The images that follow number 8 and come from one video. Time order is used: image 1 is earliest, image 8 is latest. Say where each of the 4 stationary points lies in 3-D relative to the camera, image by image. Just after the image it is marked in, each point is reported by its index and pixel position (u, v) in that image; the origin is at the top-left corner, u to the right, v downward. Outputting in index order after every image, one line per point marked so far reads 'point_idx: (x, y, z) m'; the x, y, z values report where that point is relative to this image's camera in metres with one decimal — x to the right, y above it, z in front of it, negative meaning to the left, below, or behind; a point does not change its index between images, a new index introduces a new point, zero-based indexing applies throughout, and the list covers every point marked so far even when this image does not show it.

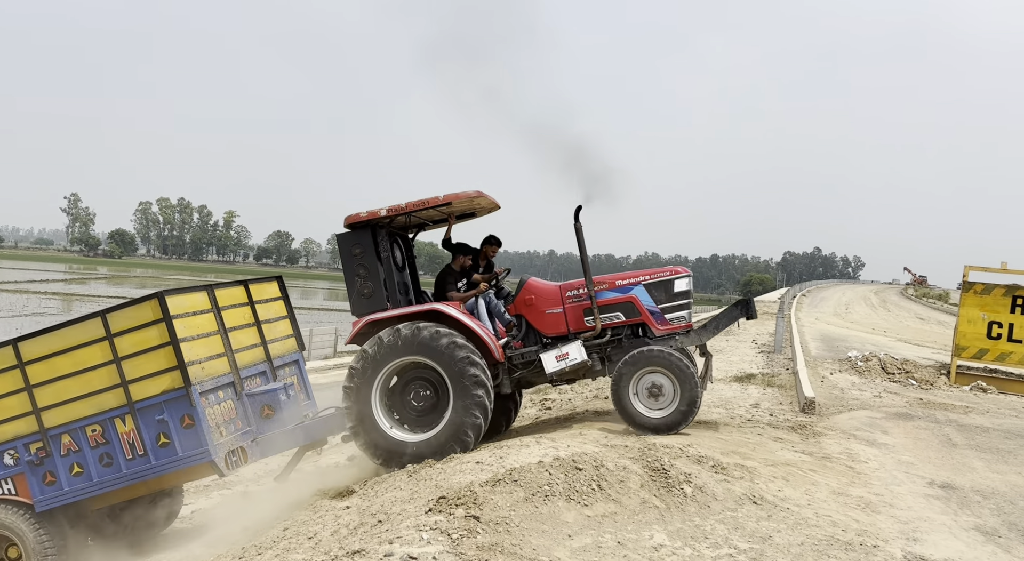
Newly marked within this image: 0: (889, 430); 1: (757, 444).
0: (+4.0, -1.6, +8.6) m
1: (+2.1, -1.4, +7.0) m
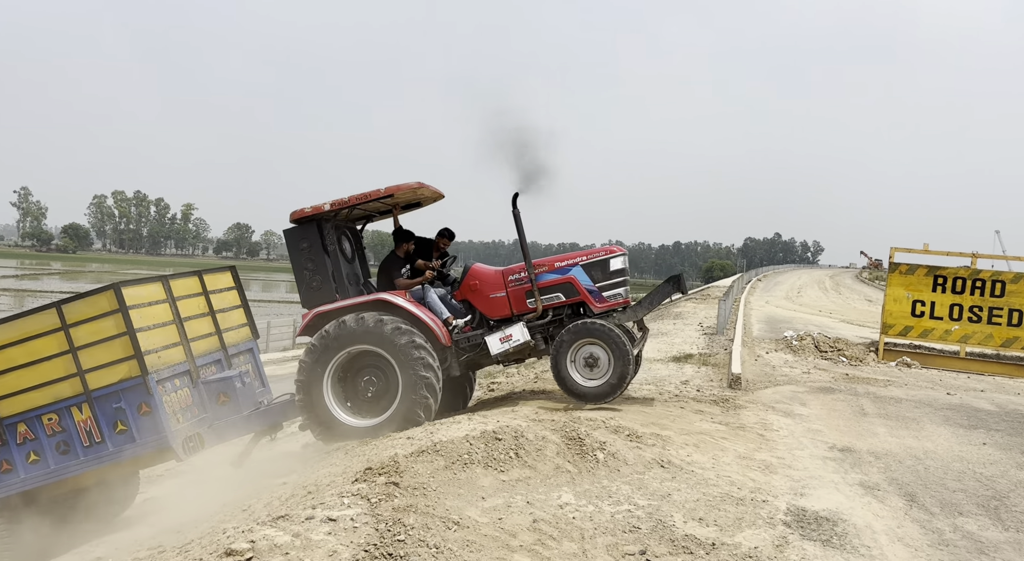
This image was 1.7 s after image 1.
0: (+3.4, -1.4, +9.1) m
1: (+1.5, -1.3, +7.4) m
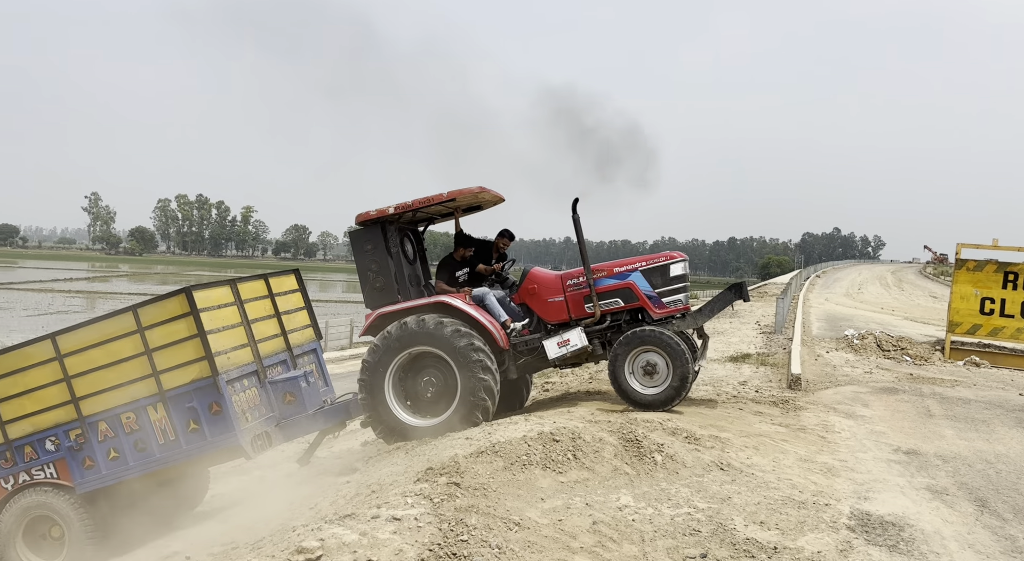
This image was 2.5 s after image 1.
0: (+4.0, -1.4, +8.9) m
1: (+2.1, -1.3, +7.3) m
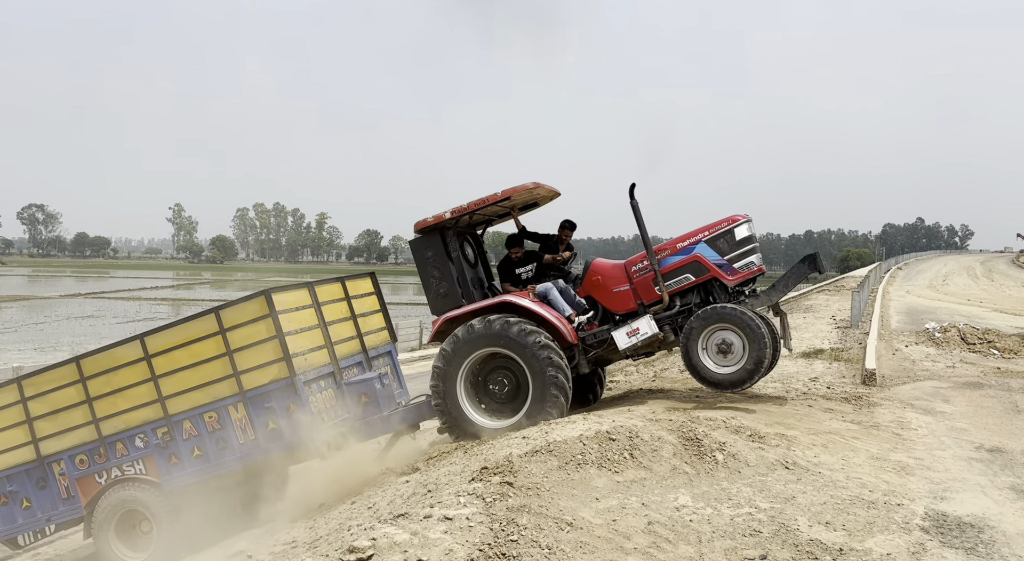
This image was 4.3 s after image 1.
0: (+4.7, -1.3, +8.5) m
1: (+2.6, -1.2, +7.1) m
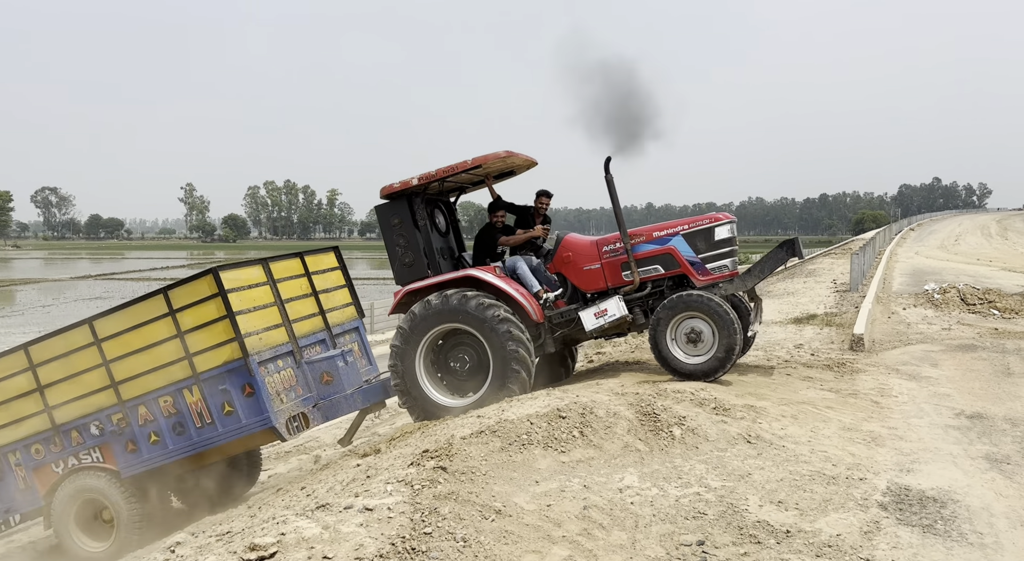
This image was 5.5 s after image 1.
0: (+4.4, -0.8, +8.1) m
1: (+2.3, -0.9, +6.8) m
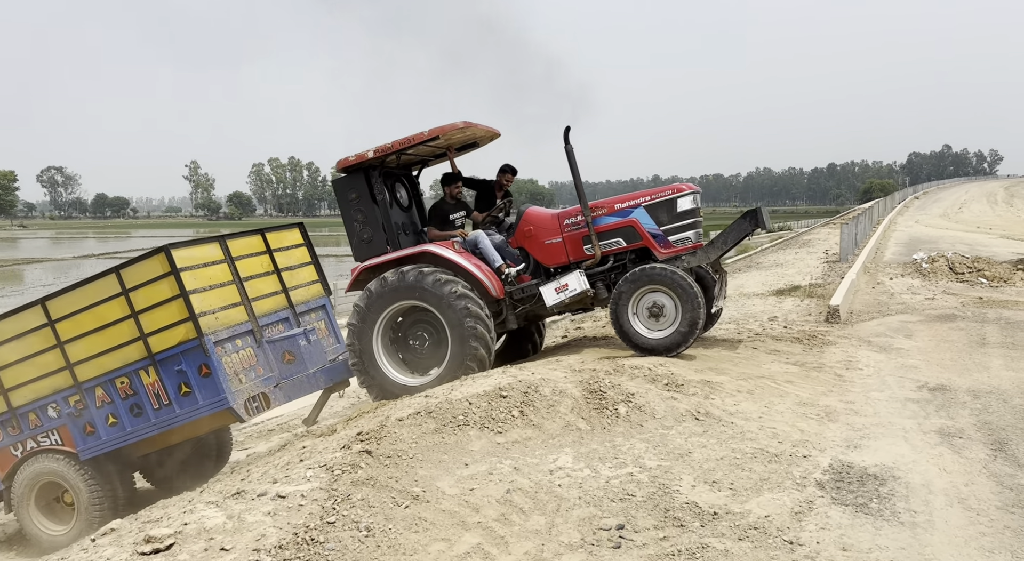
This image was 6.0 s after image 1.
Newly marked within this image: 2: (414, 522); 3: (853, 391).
0: (+4.0, -0.5, +7.9) m
1: (+1.9, -0.6, +6.6) m
2: (-0.4, -1.0, +3.5) m
3: (+2.5, -0.8, +5.7) m
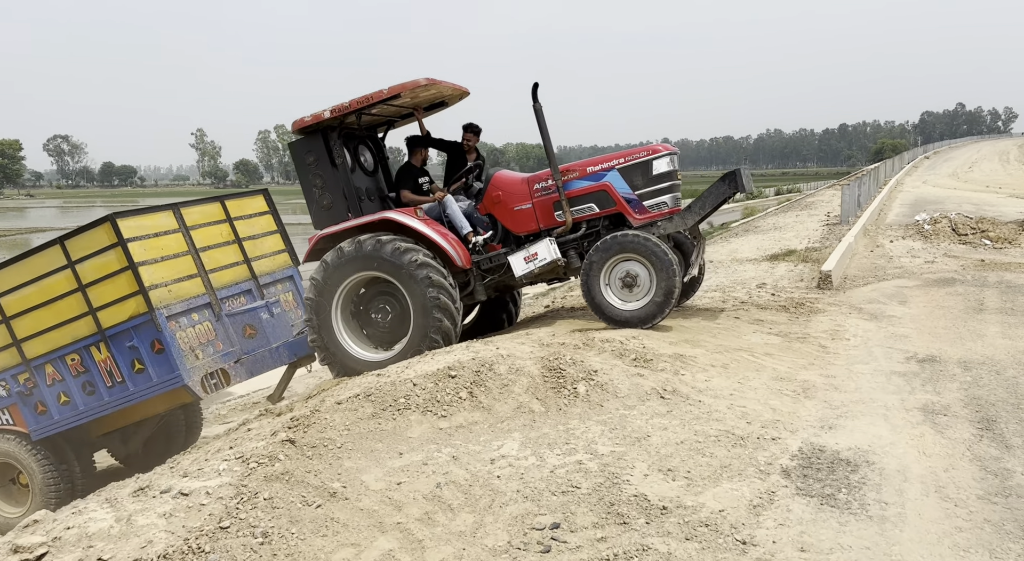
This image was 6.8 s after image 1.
0: (+3.8, -0.2, +7.5) m
1: (+1.6, -0.4, +6.2) m
2: (-0.7, -0.9, +3.1) m
3: (+2.2, -0.6, +5.4) m
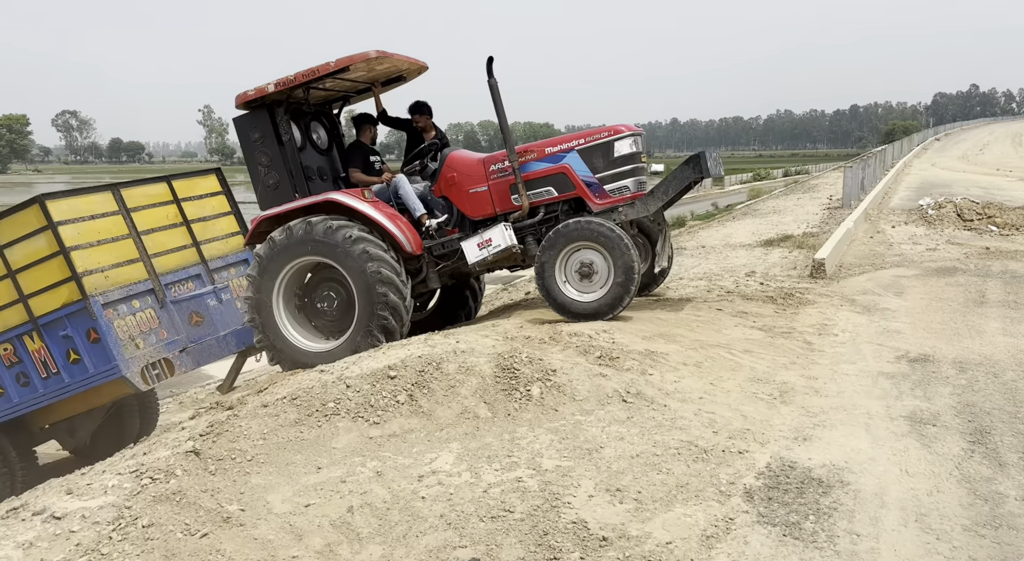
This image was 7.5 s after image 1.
0: (+3.5, -0.1, +7.1) m
1: (+1.4, -0.3, +5.8) m
2: (-1.0, -0.9, +2.7) m
3: (+1.9, -0.5, +4.9) m
